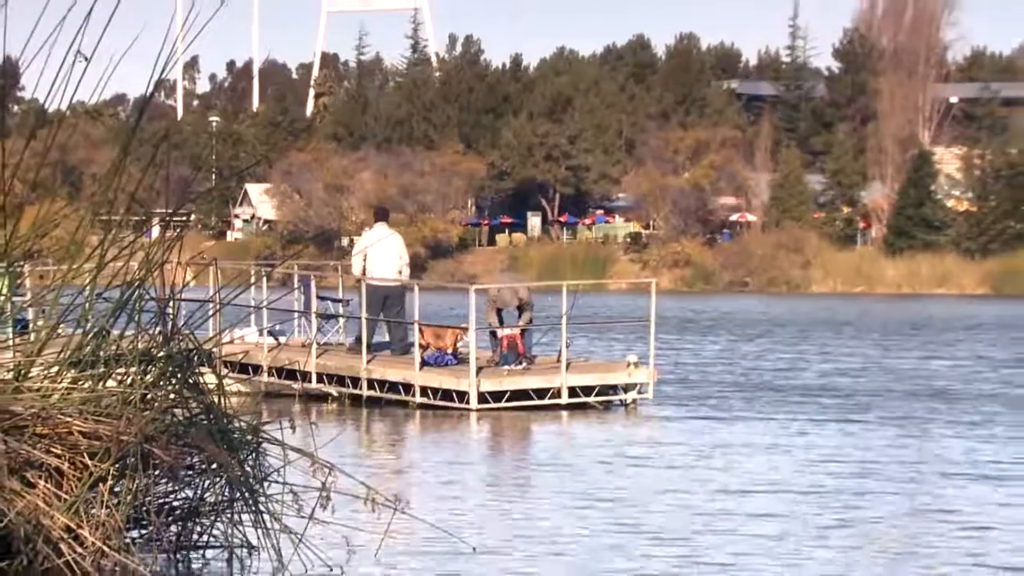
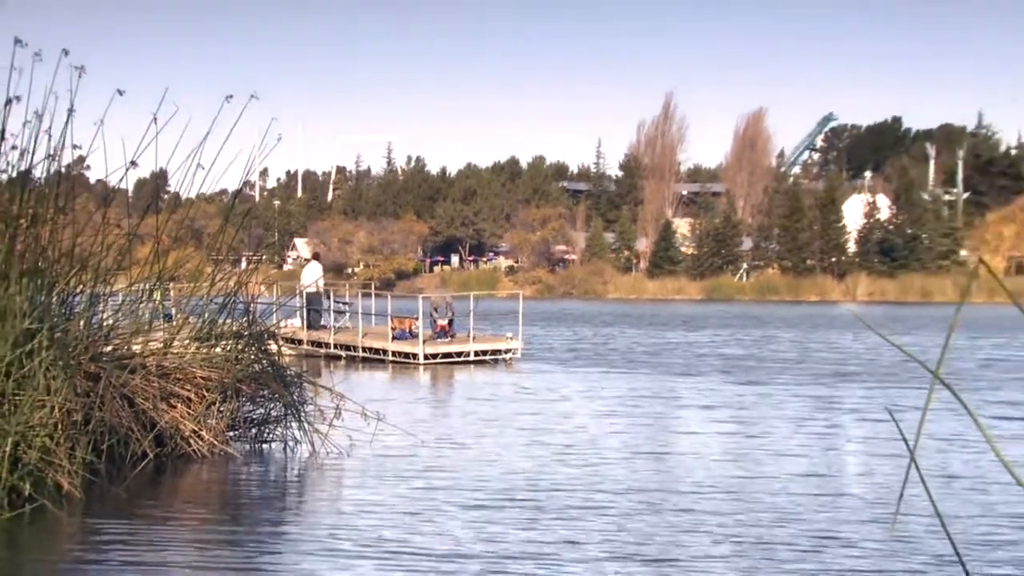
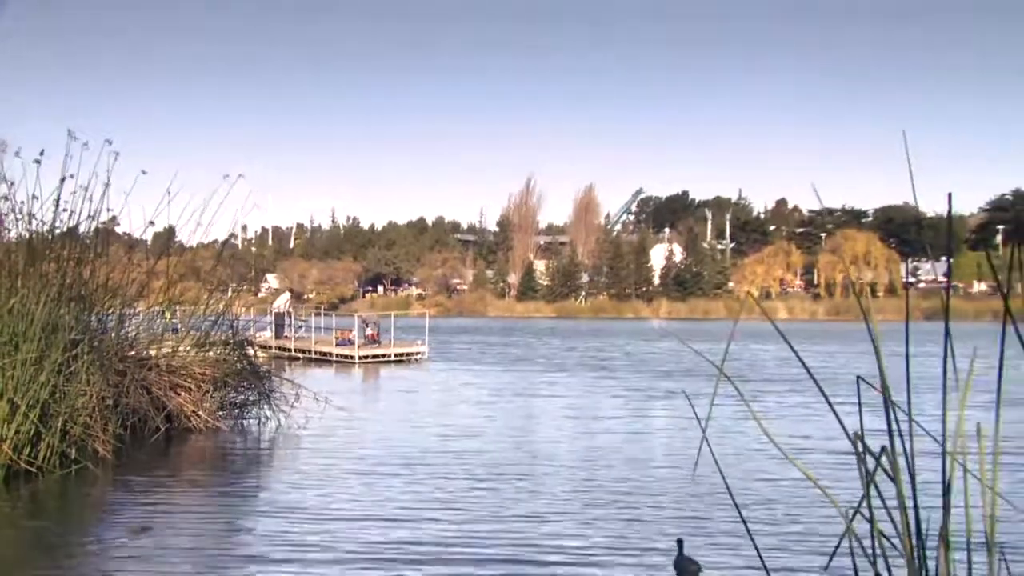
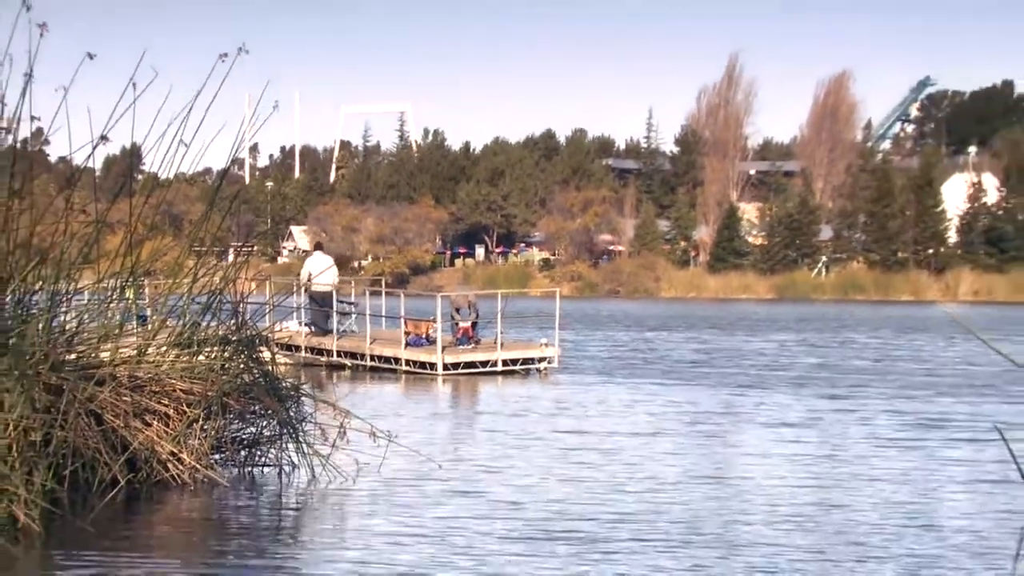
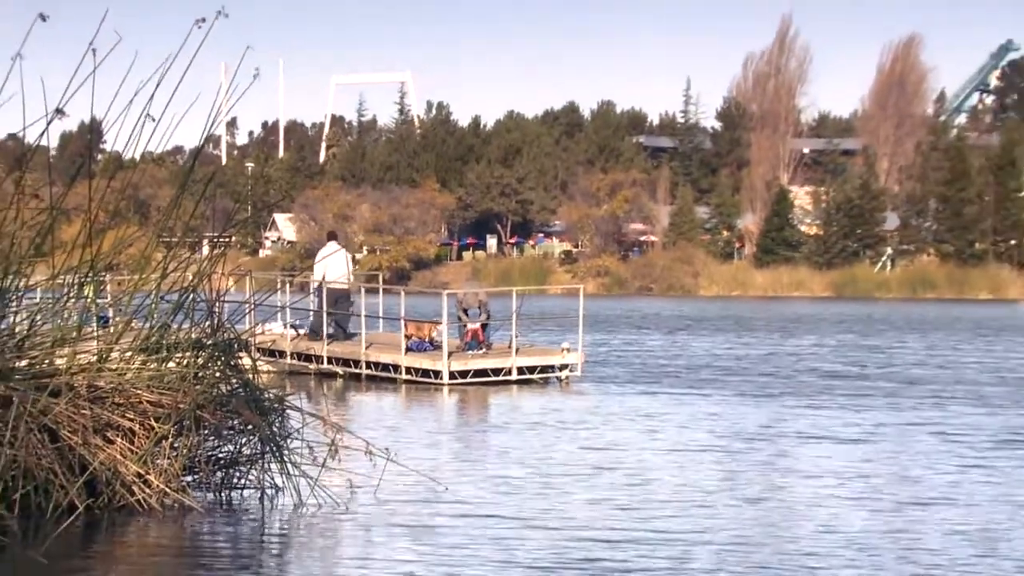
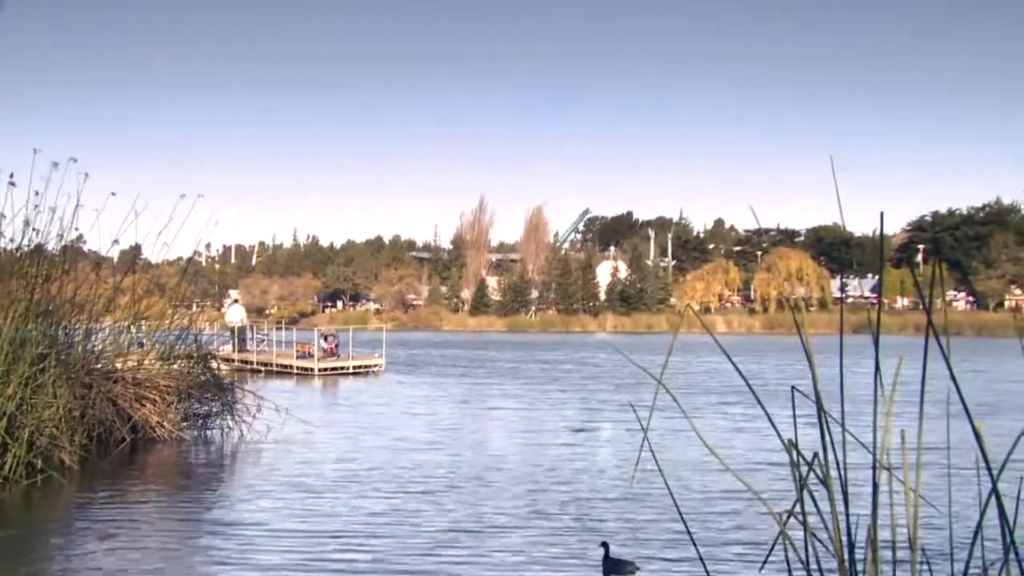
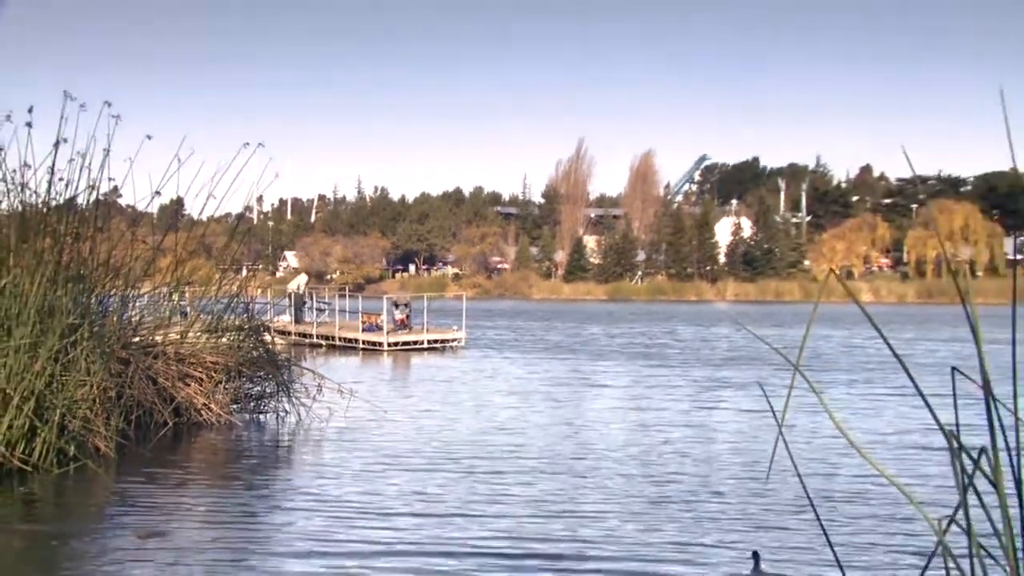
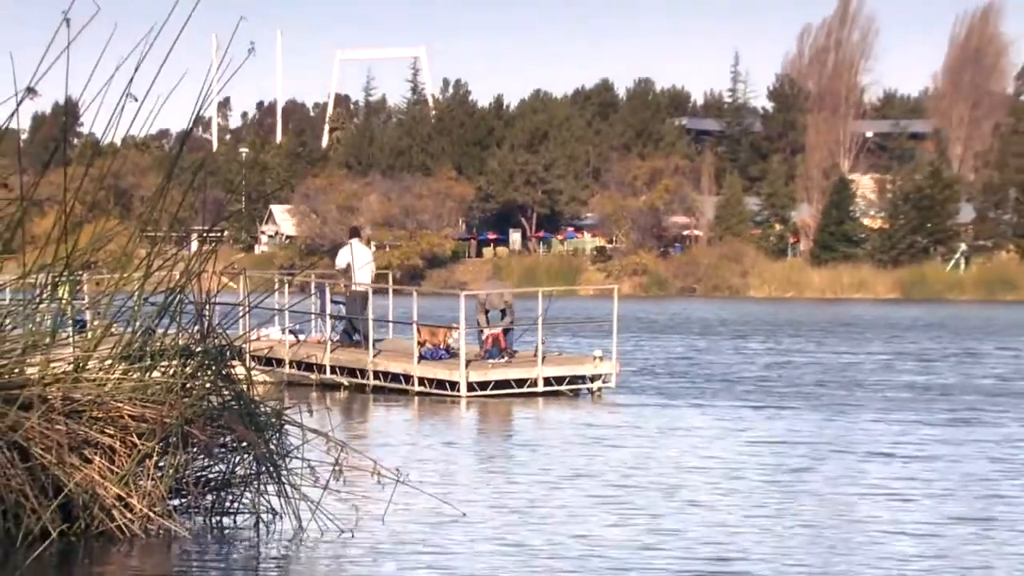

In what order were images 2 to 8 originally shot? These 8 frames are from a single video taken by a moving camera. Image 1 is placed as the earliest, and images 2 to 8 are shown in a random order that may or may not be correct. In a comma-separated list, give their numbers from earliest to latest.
8, 5, 4, 2, 7, 3, 6
